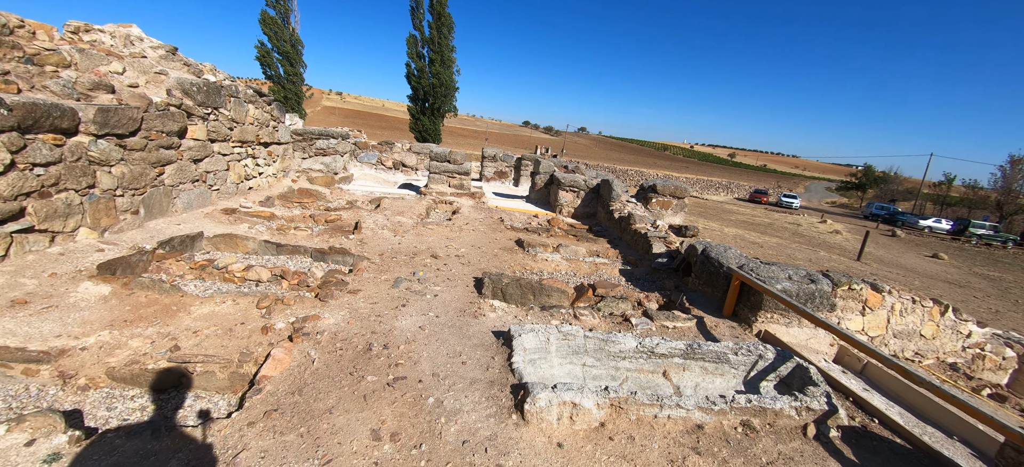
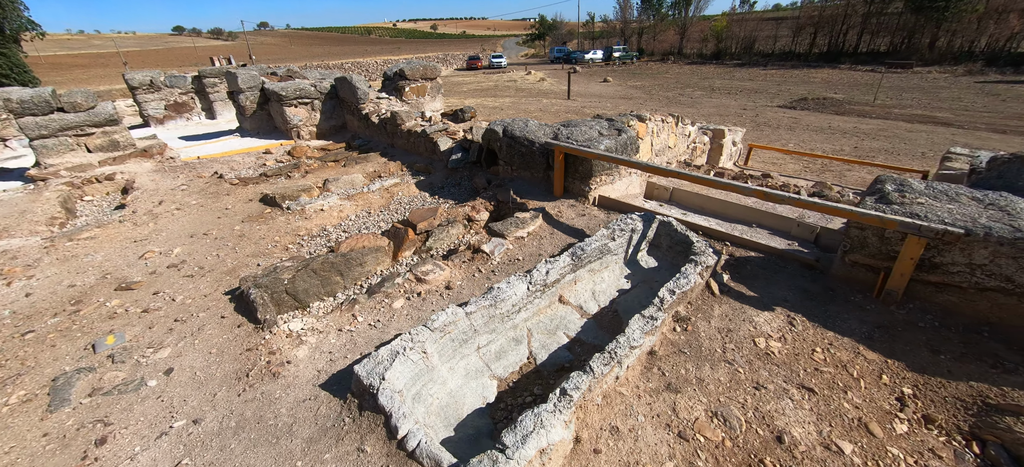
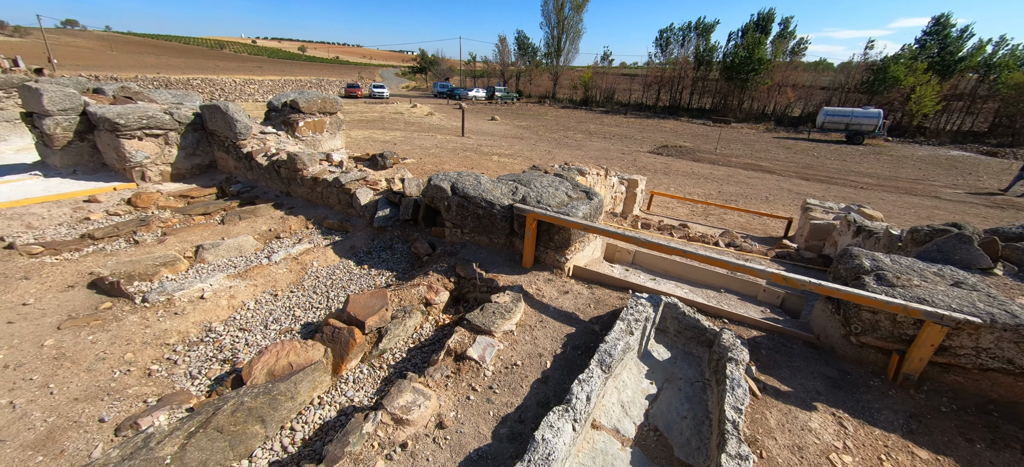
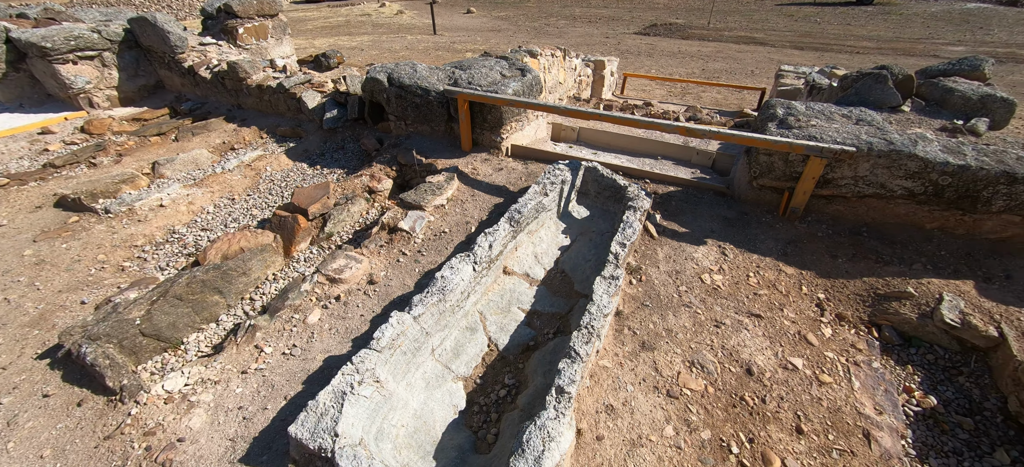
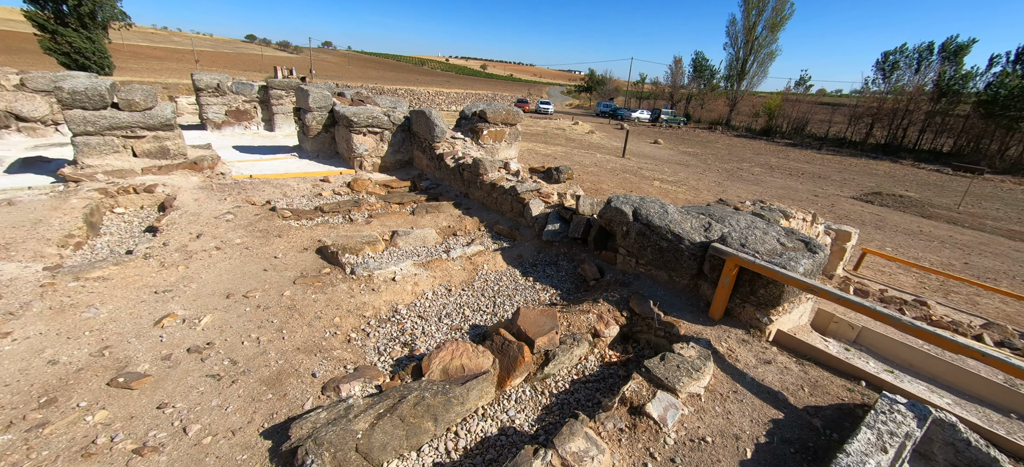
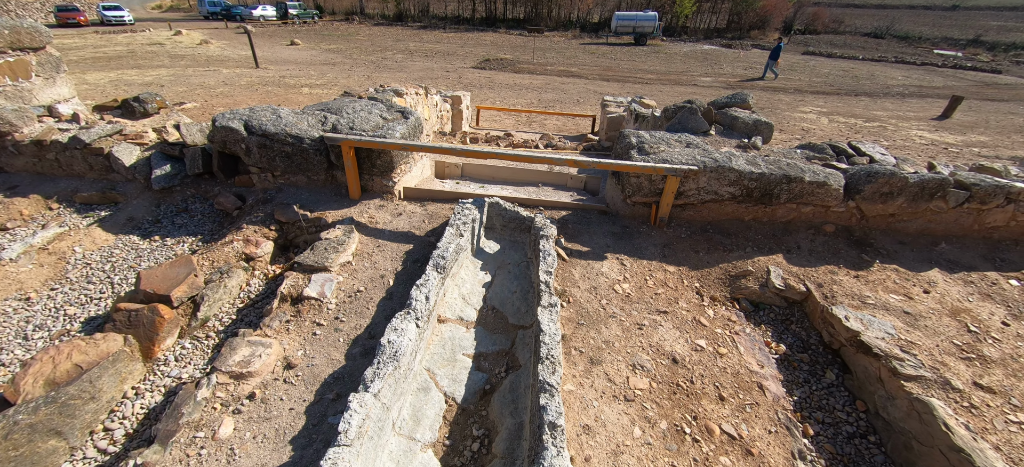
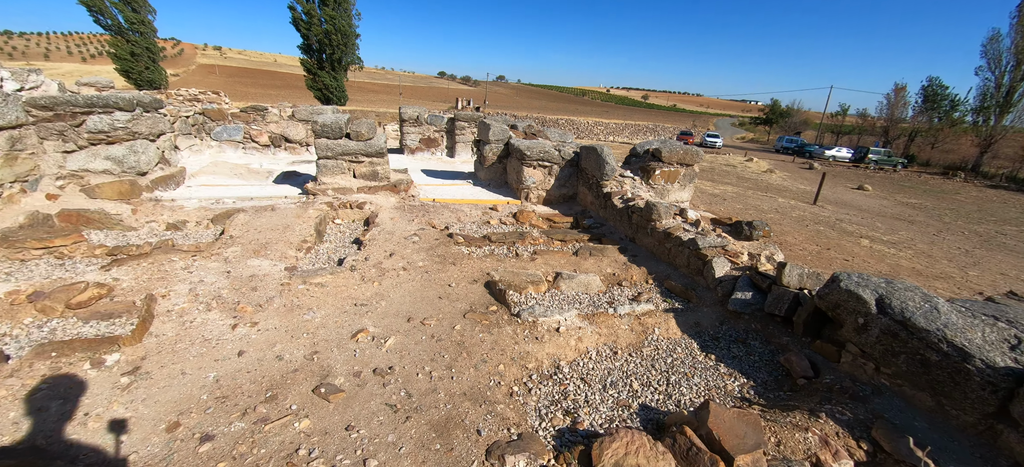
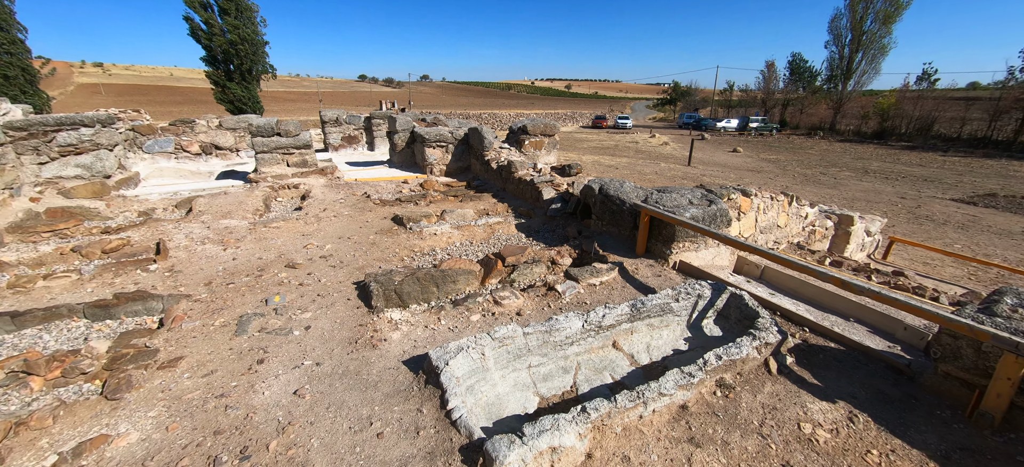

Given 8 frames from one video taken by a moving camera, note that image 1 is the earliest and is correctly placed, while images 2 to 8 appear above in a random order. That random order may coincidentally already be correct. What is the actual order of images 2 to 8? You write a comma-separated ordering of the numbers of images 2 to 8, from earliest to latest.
8, 2, 4, 6, 3, 5, 7
